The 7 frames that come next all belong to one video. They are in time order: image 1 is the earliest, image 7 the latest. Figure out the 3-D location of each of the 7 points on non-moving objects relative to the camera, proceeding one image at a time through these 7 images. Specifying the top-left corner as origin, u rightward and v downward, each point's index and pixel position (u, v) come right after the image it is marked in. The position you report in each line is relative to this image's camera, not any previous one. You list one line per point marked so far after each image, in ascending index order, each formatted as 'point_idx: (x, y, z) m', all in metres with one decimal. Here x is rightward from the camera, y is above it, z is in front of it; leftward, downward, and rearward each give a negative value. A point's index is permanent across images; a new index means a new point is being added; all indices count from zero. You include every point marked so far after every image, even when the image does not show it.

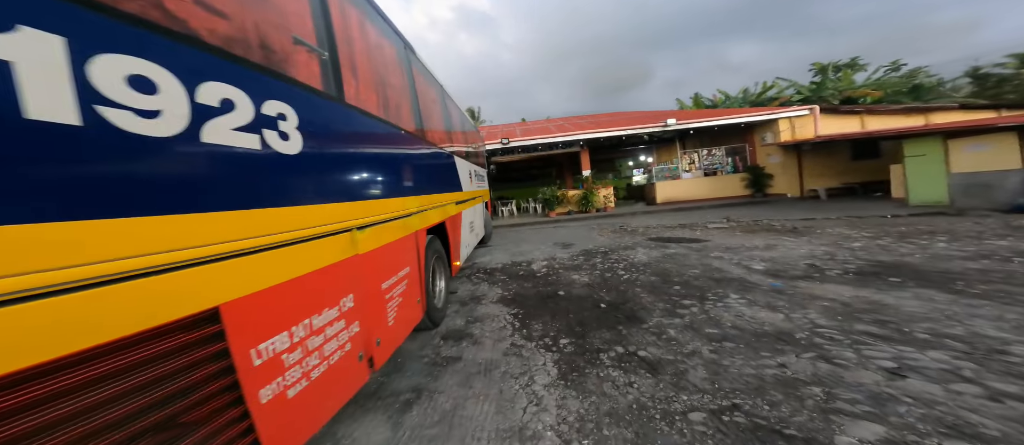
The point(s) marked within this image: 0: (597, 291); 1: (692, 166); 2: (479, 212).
0: (+1.4, -1.2, +5.2) m
1: (+7.7, +2.4, +13.5) m
2: (-0.8, +0.2, +8.2) m
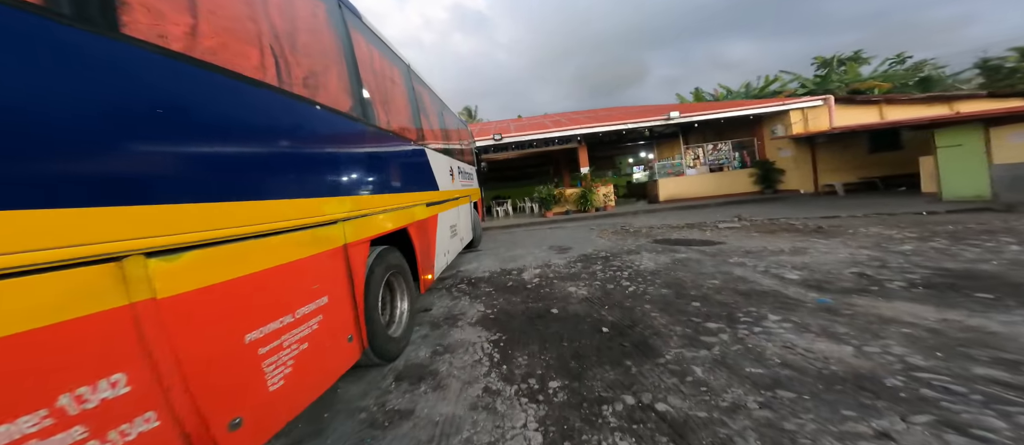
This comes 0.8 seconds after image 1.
0: (+1.2, -1.2, +4.3) m
1: (+7.4, +2.4, +12.6) m
2: (-1.1, +0.2, +7.3) m
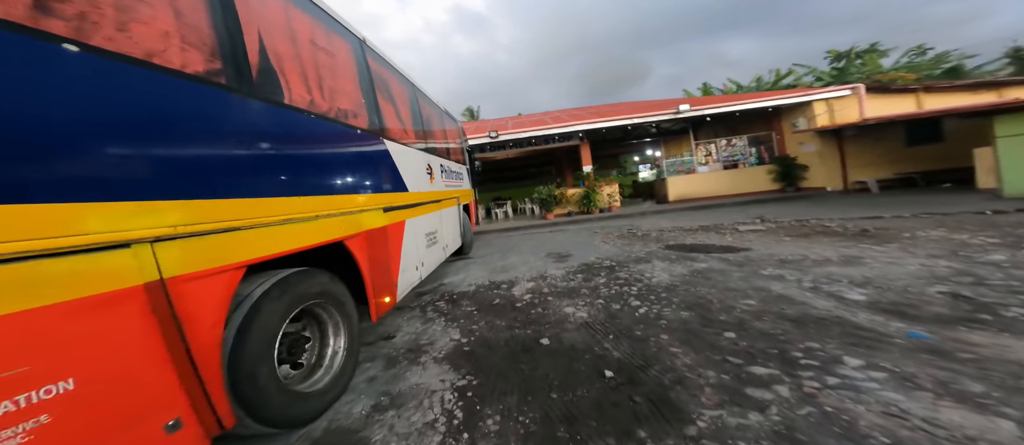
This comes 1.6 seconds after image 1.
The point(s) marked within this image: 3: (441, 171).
0: (+0.9, -1.2, +3.3) m
1: (+7.3, +2.3, +11.6) m
2: (-1.3, +0.1, +6.4) m
3: (-1.4, +1.0, +6.3) m
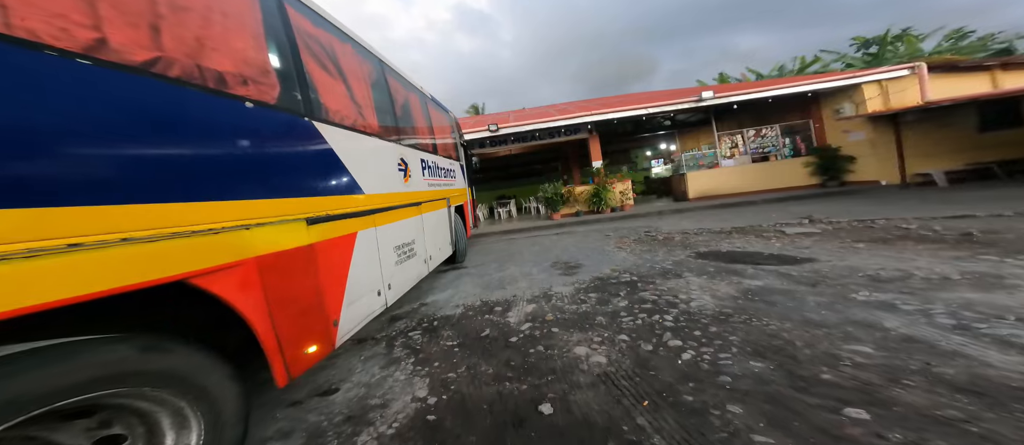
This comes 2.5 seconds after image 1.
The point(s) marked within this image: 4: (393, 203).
0: (+0.8, -1.3, +2.2) m
1: (+7.3, +2.3, +10.3) m
2: (-1.3, 0.0, +5.3) m
3: (-1.4, +0.9, +5.2) m
4: (-1.5, +0.2, +3.9) m
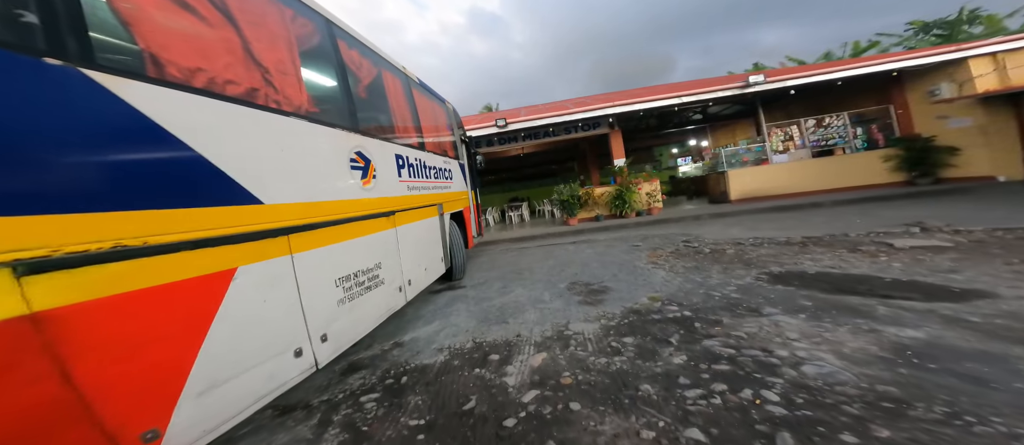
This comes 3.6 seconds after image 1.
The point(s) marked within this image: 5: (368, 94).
0: (+0.7, -1.4, +0.8) m
1: (+7.6, +2.2, +8.7) m
2: (-1.3, -0.2, +4.0) m
3: (-1.4, +0.7, +4.0) m
4: (-1.5, +0.1, +2.7) m
5: (-1.6, +1.4, +3.5) m
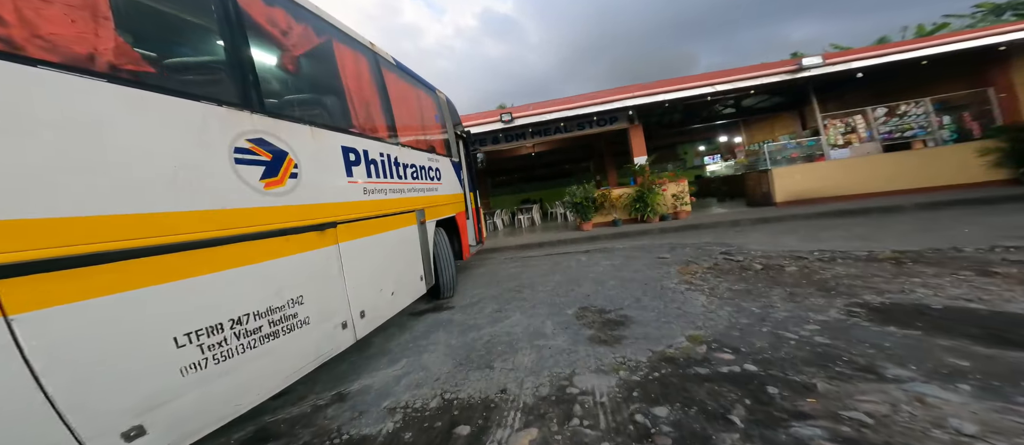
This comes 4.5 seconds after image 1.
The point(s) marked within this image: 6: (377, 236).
0: (+0.4, -1.4, -0.2) m
1: (+7.8, +2.0, +7.3) m
2: (-1.4, -0.2, +3.1) m
3: (-1.5, +0.7, +3.1) m
4: (-1.7, +0.1, +1.8) m
5: (-1.7, +1.3, +2.6) m
6: (-1.4, -0.1, +3.2) m
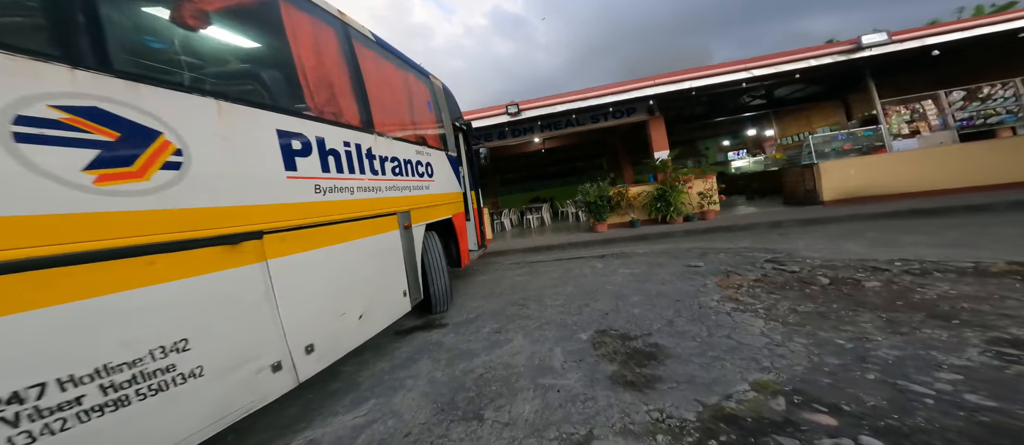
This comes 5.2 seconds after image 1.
0: (+0.3, -1.5, -1.0) m
1: (+7.9, +2.0, +6.3) m
2: (-1.4, -0.3, +2.5) m
3: (-1.5, +0.6, +2.5) m
4: (-1.7, 0.0, +1.2) m
5: (-1.8, +1.3, +2.0) m
6: (-1.4, -0.1, +2.5) m
